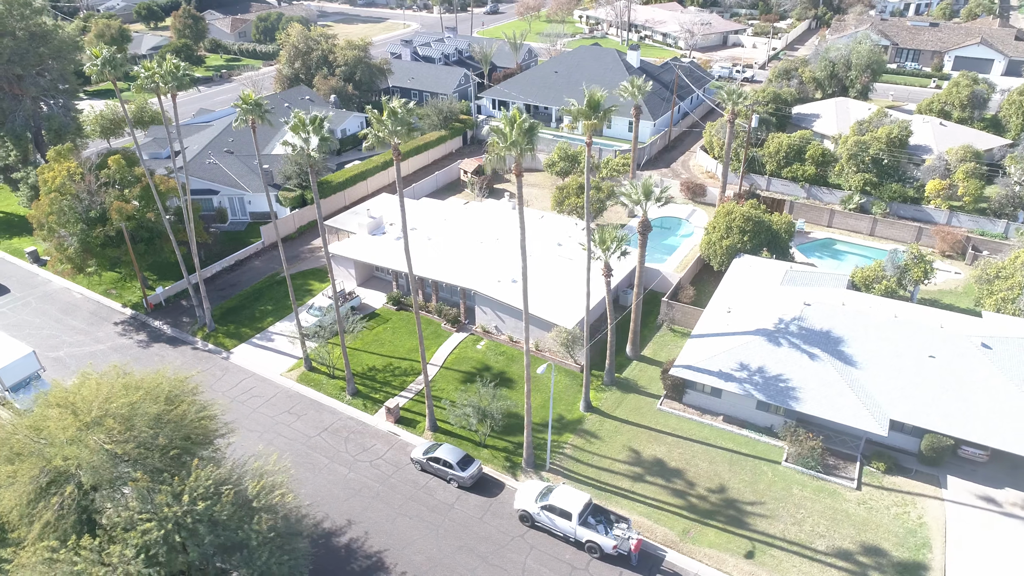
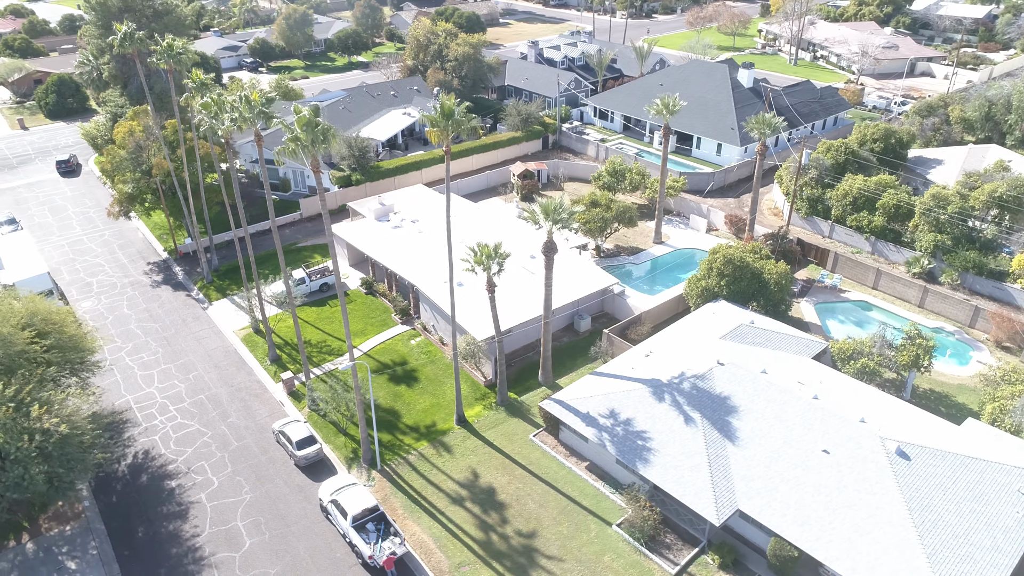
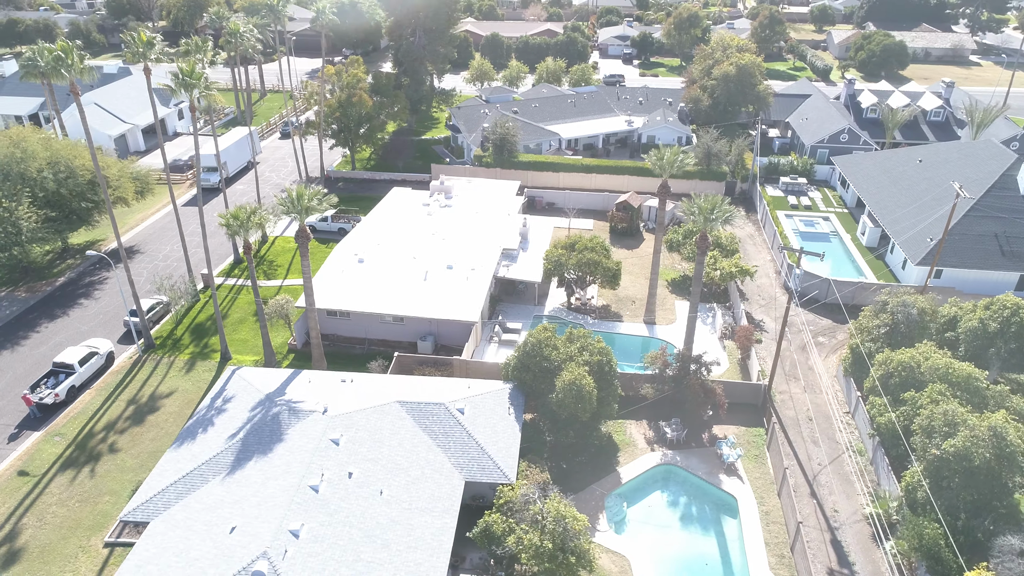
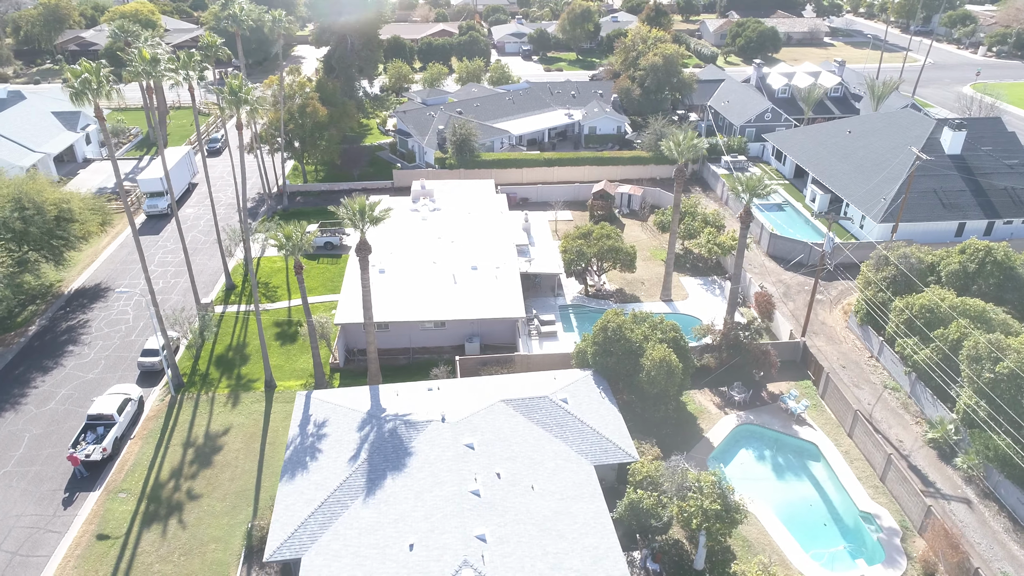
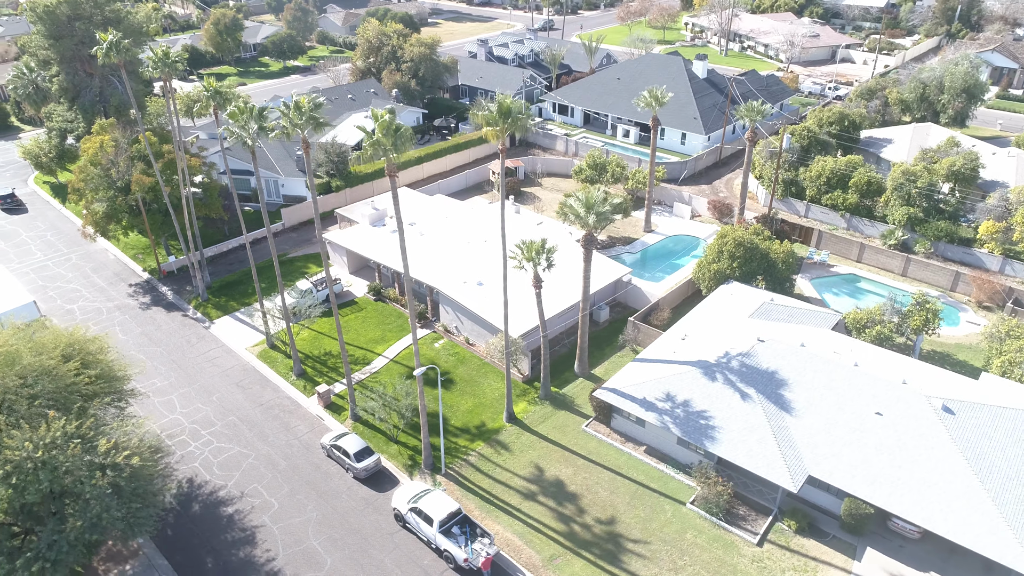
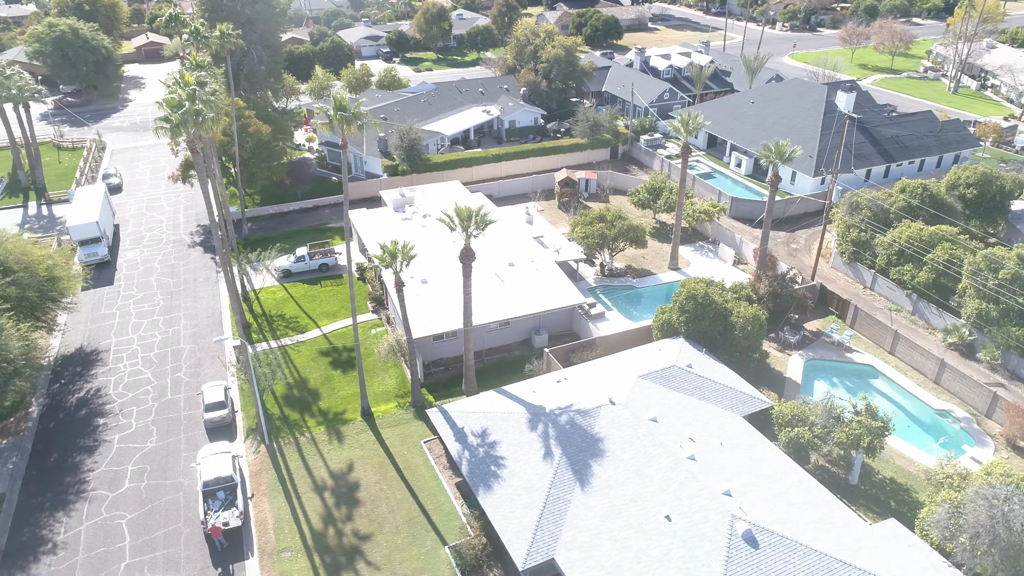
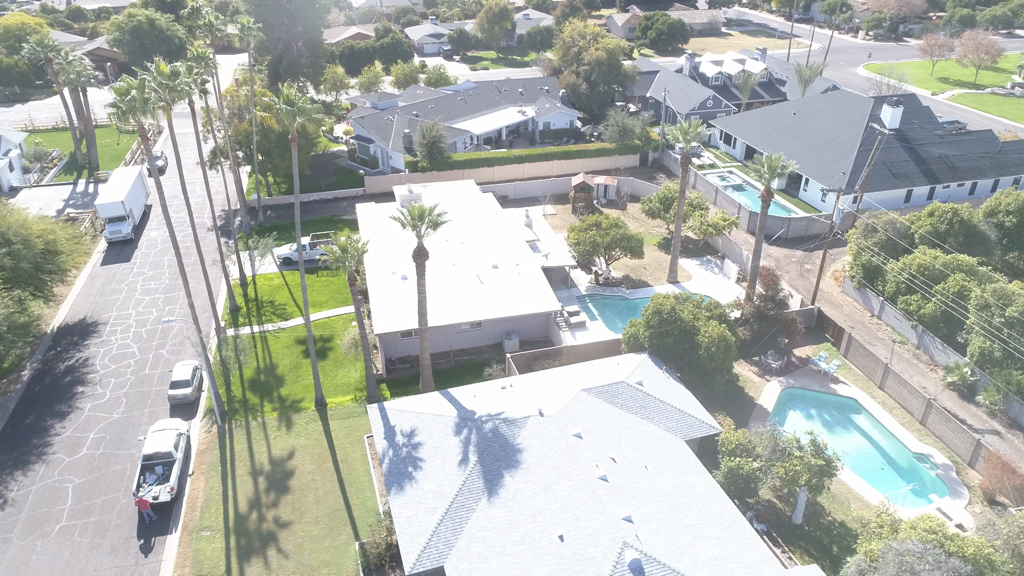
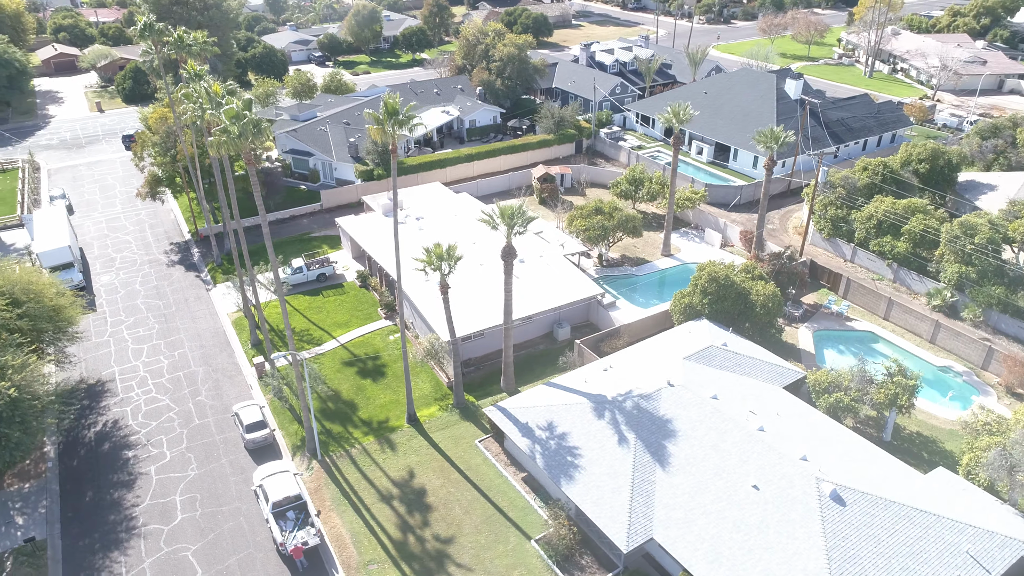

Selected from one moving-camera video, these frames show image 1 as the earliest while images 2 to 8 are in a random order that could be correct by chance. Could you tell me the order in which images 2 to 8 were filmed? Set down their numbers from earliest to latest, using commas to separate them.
5, 2, 8, 6, 7, 4, 3
